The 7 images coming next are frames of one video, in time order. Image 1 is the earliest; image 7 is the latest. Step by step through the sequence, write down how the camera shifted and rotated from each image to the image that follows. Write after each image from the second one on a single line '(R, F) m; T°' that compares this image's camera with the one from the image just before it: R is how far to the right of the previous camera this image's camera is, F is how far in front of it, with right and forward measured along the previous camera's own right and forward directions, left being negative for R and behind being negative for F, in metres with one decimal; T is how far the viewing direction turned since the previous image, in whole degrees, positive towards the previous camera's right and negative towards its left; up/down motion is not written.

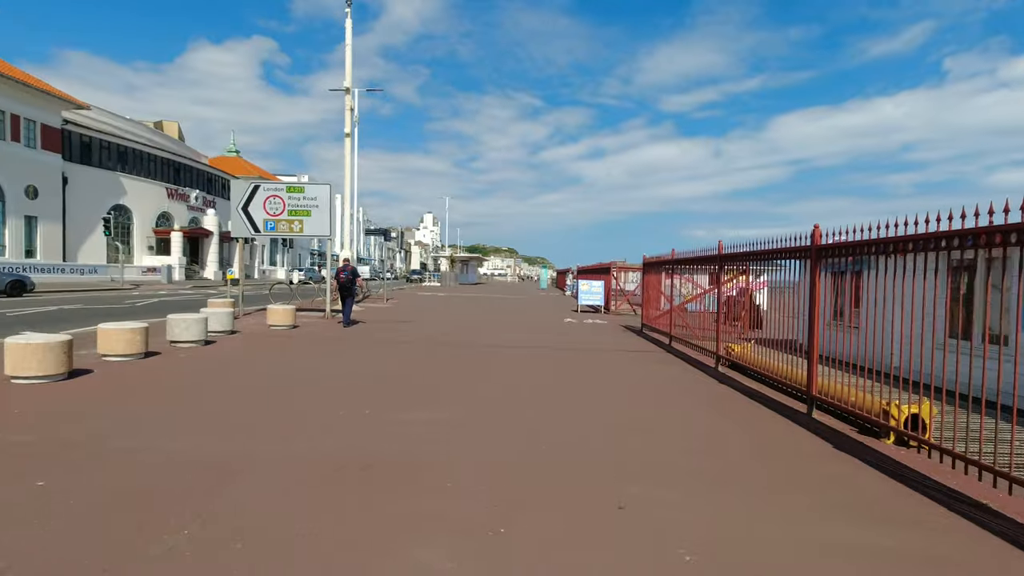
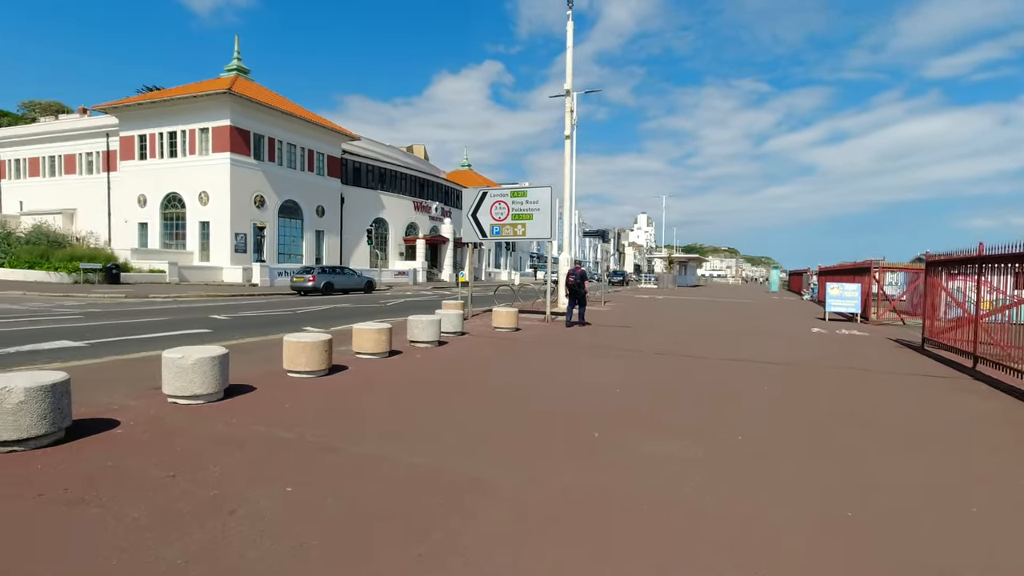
(-0.3, +0.8) m; -22°
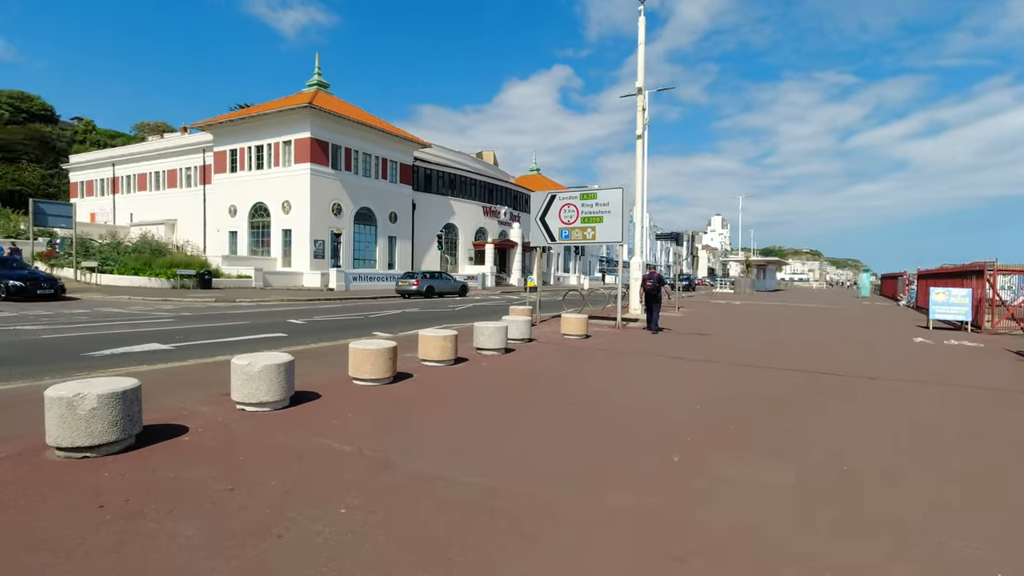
(0.0, +0.4) m; -7°
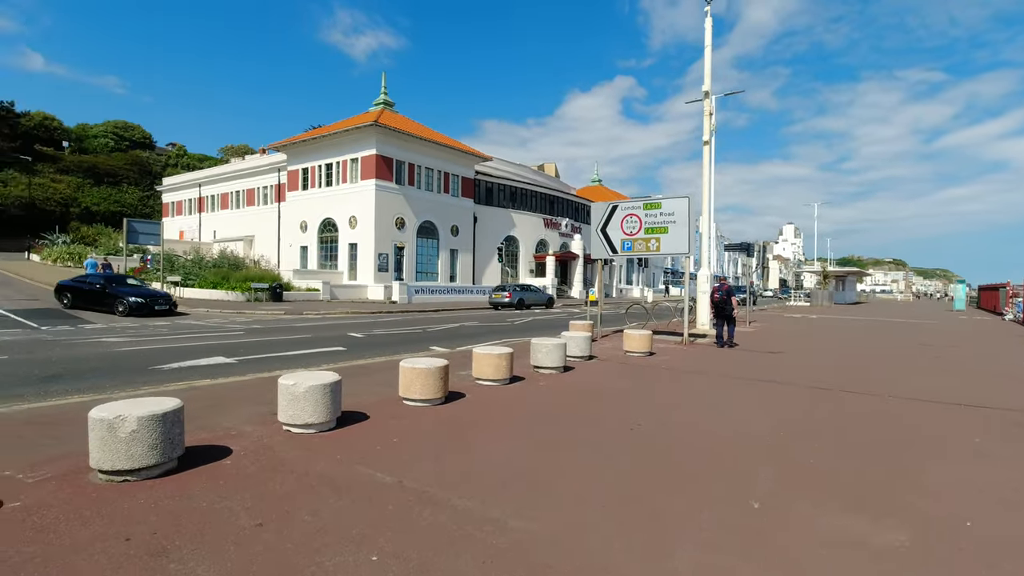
(+0.1, +0.4) m; -7°
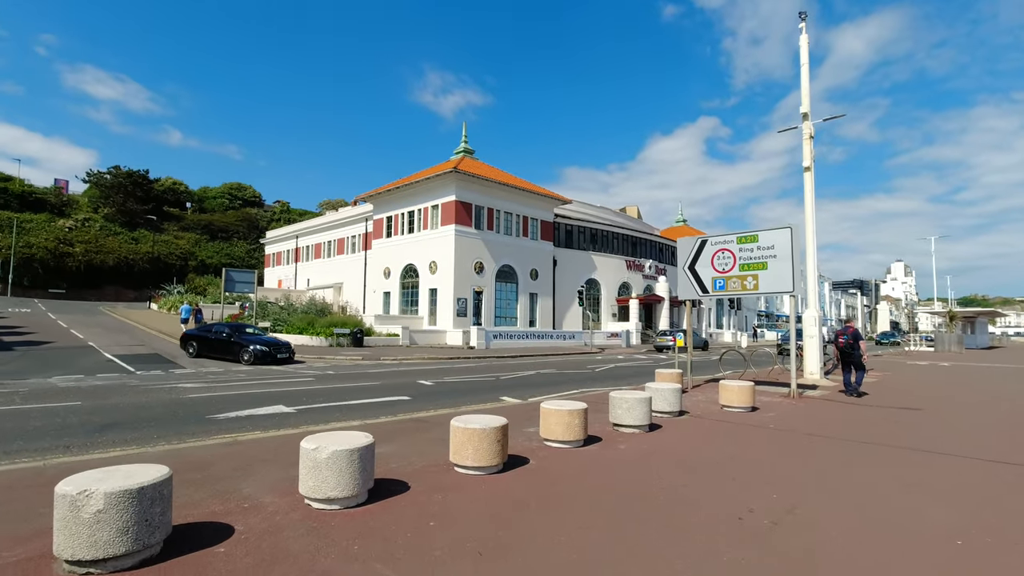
(+0.1, +1.0) m; -9°
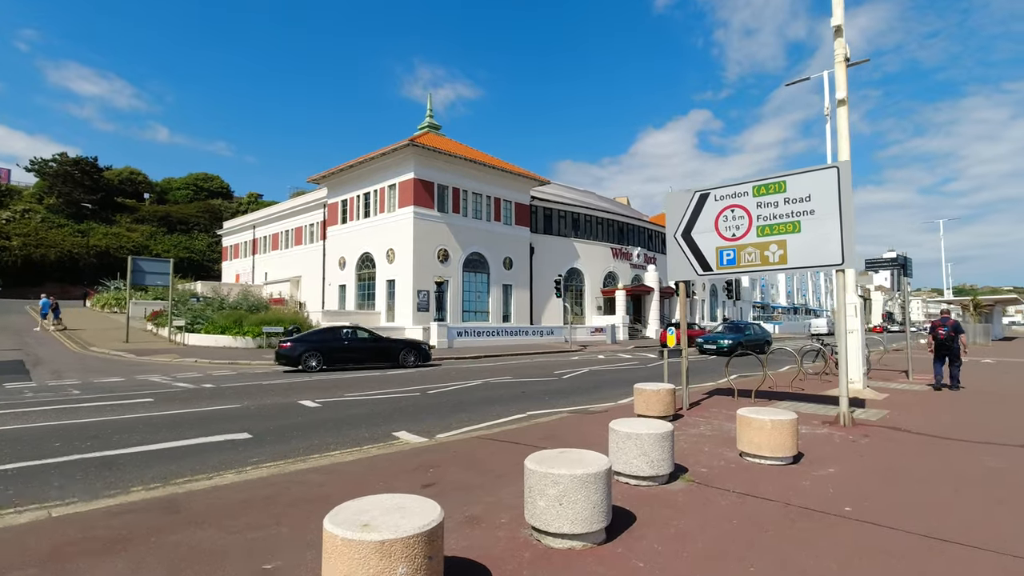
(+1.3, +4.1) m; +1°
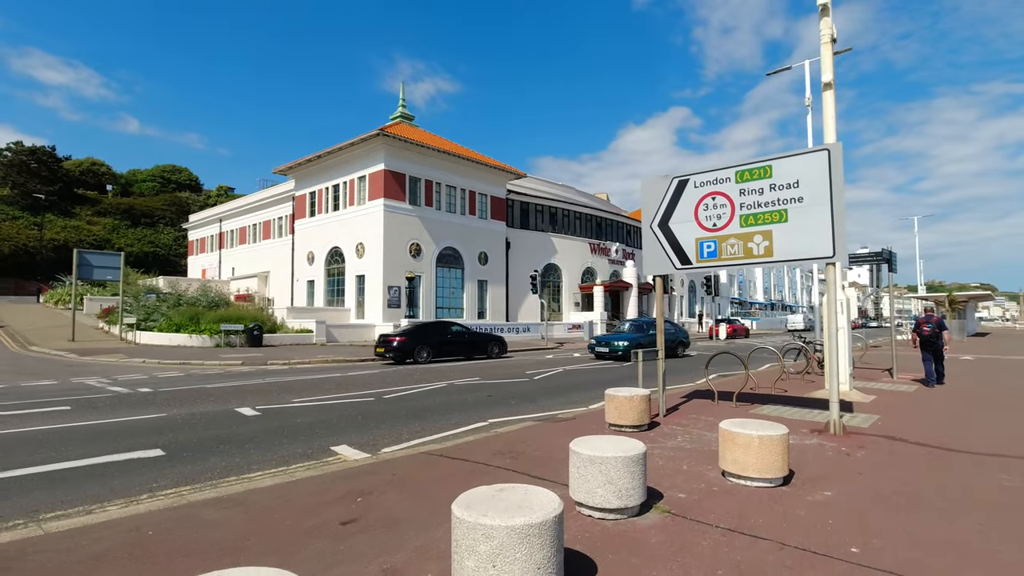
(+0.3, +0.9) m; +2°
